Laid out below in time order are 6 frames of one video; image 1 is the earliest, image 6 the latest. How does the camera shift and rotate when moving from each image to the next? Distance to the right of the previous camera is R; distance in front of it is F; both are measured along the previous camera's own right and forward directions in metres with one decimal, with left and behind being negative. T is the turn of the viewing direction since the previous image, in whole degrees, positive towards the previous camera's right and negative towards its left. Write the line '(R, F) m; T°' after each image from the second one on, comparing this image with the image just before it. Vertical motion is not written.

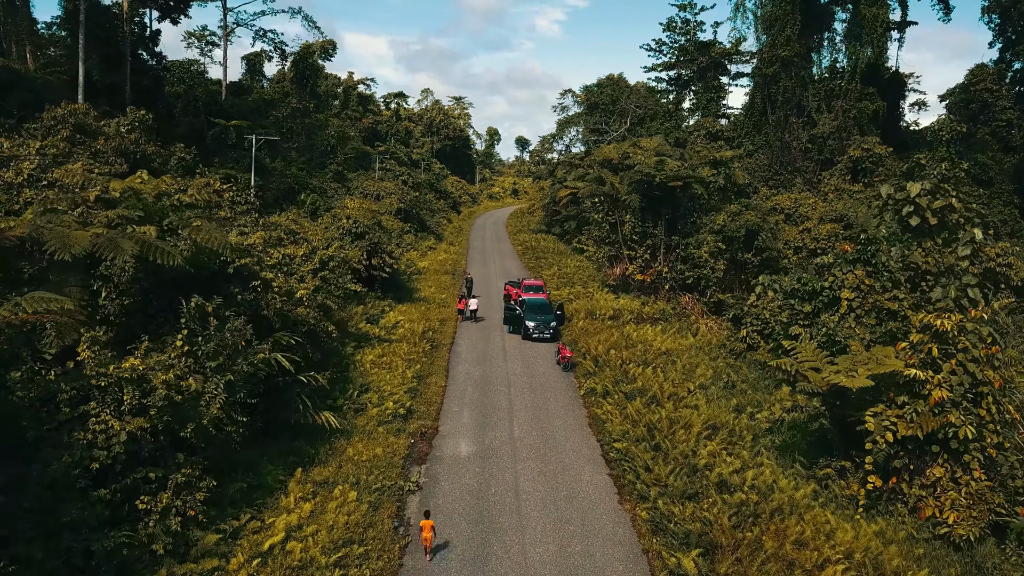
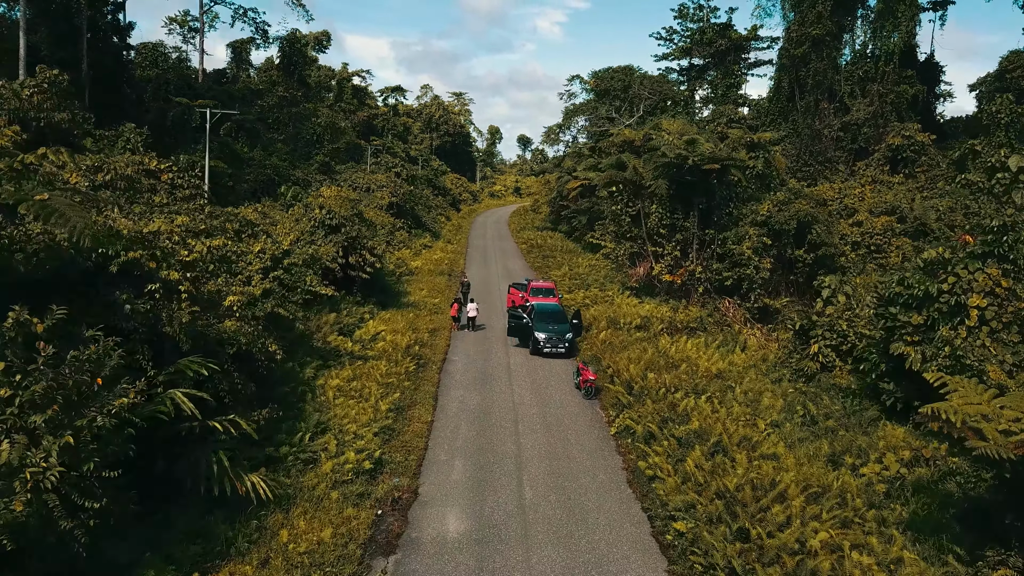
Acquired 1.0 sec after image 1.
(-0.1, +4.1) m; 0°
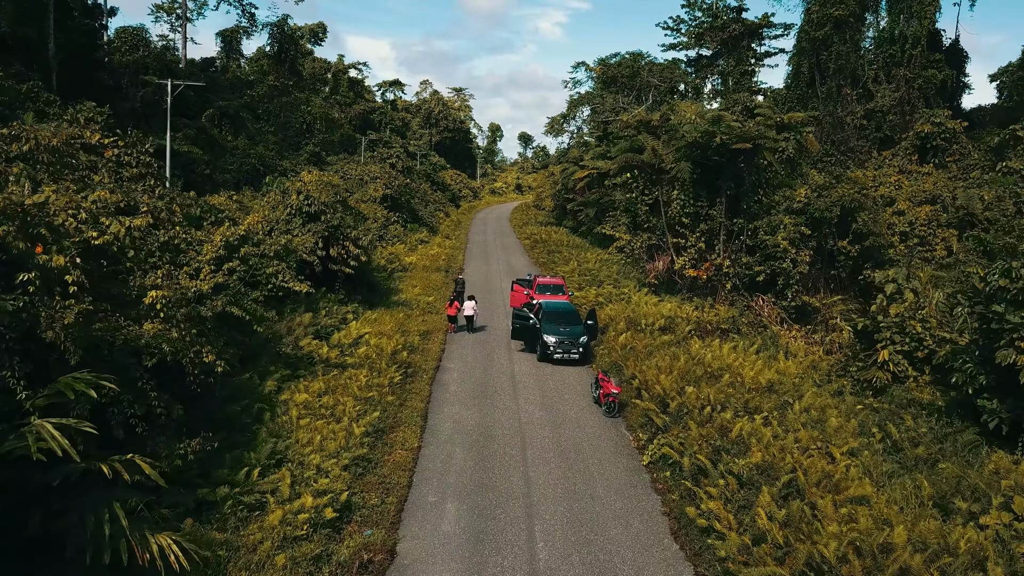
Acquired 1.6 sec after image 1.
(-0.1, +2.6) m; 0°
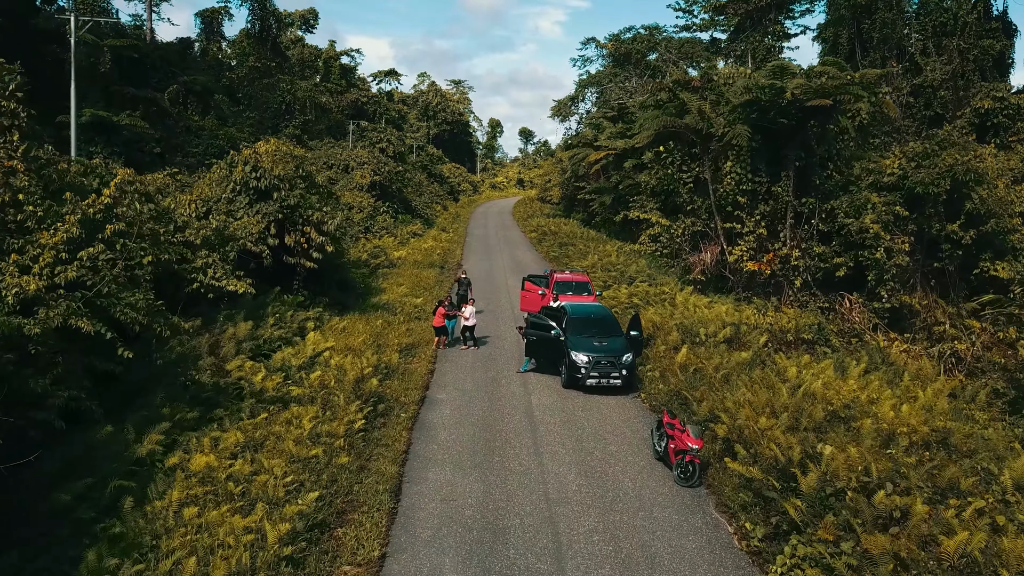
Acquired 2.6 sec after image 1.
(-0.2, +4.3) m; 0°
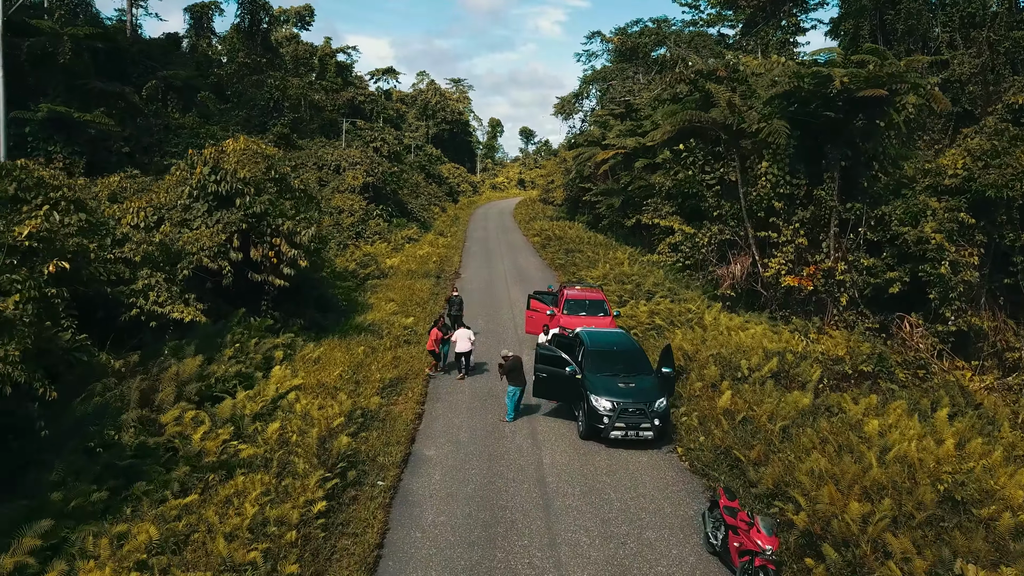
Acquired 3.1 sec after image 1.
(-0.1, +2.0) m; 0°
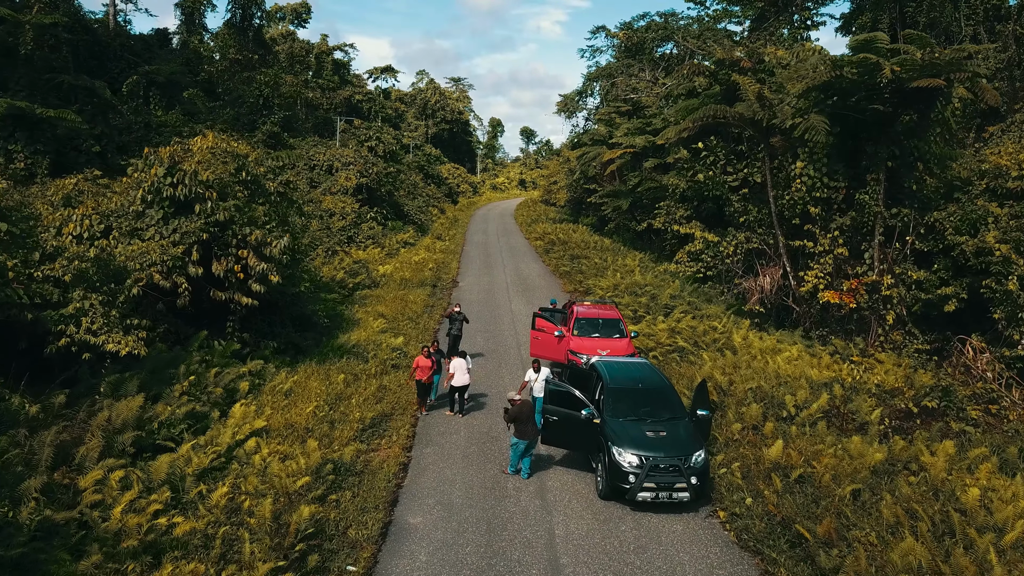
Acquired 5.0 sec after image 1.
(0.0, +1.6) m; 0°
